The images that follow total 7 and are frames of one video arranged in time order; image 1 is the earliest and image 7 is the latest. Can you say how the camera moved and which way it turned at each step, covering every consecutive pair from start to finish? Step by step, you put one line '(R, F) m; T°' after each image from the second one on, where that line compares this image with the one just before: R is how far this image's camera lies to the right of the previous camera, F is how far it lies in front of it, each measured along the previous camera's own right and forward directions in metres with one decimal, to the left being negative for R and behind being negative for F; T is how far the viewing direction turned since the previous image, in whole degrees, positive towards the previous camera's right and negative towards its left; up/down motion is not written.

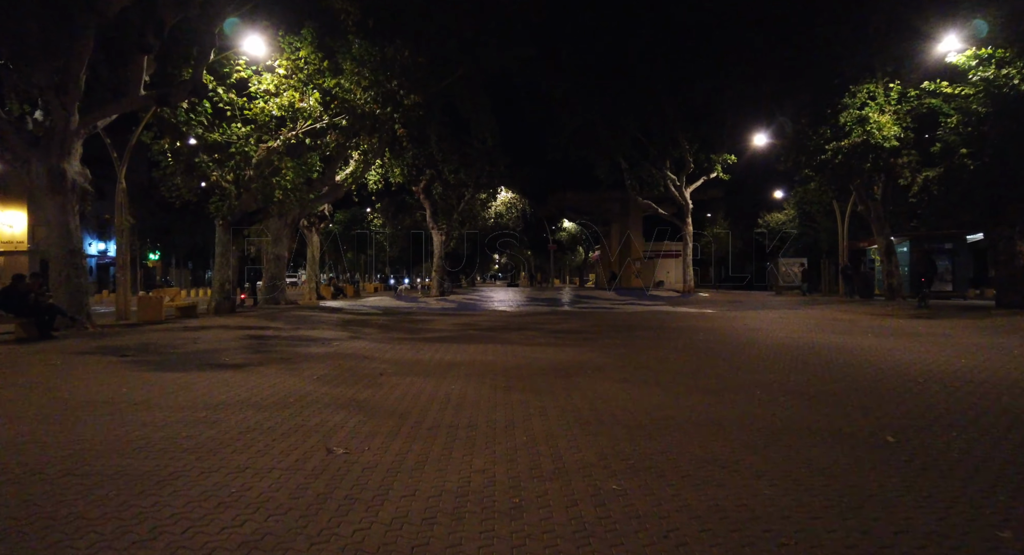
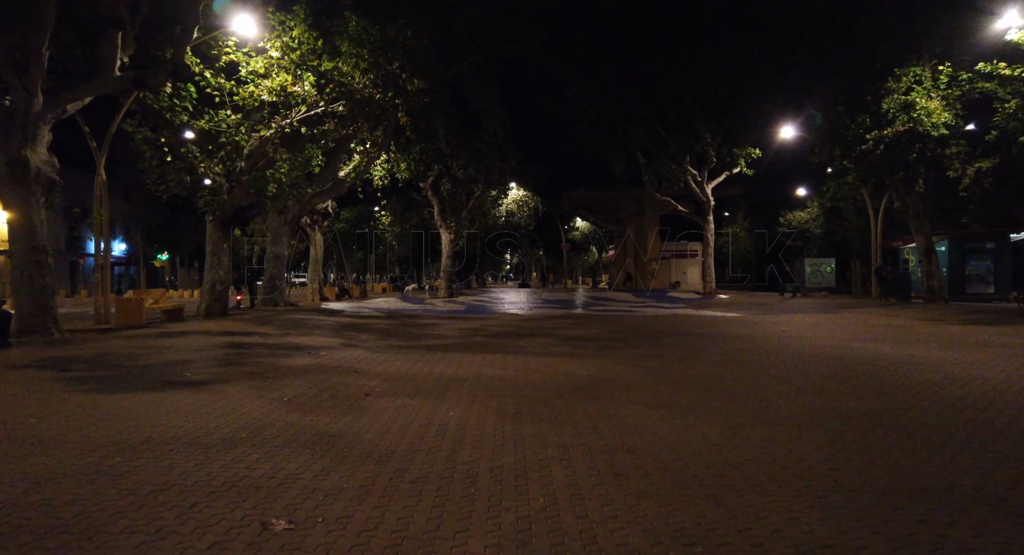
(0.0, +1.8) m; -1°
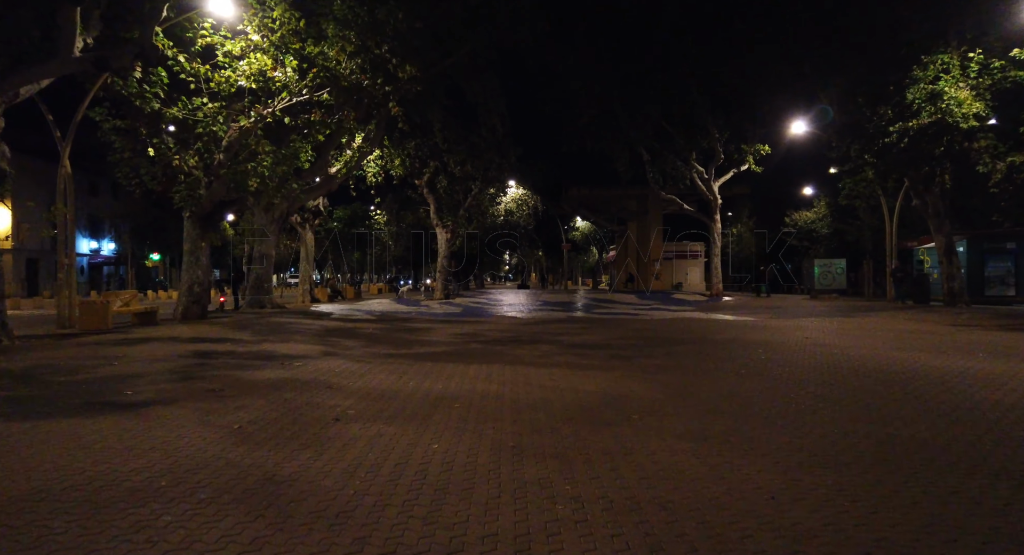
(0.0, +1.5) m; 0°
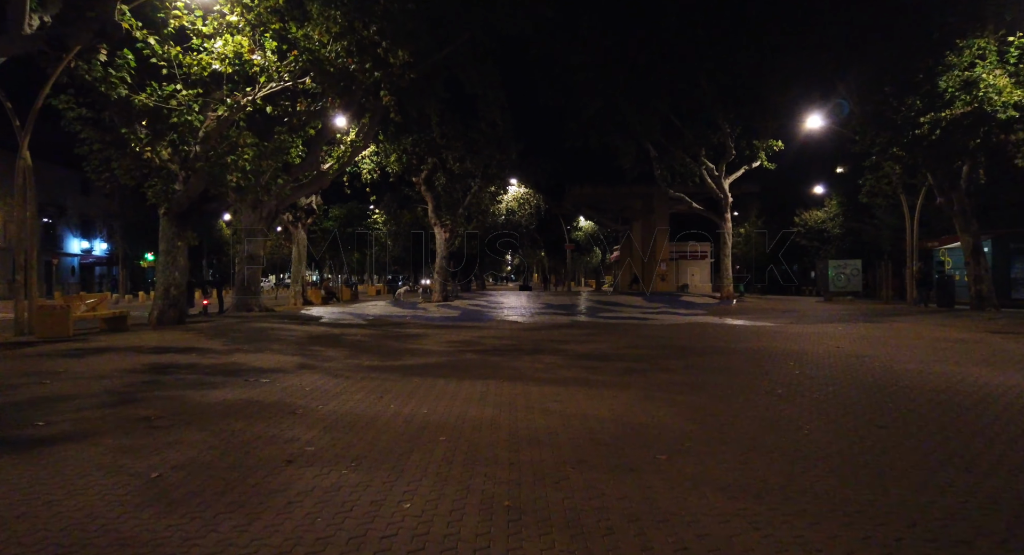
(0.0, +1.5) m; 0°
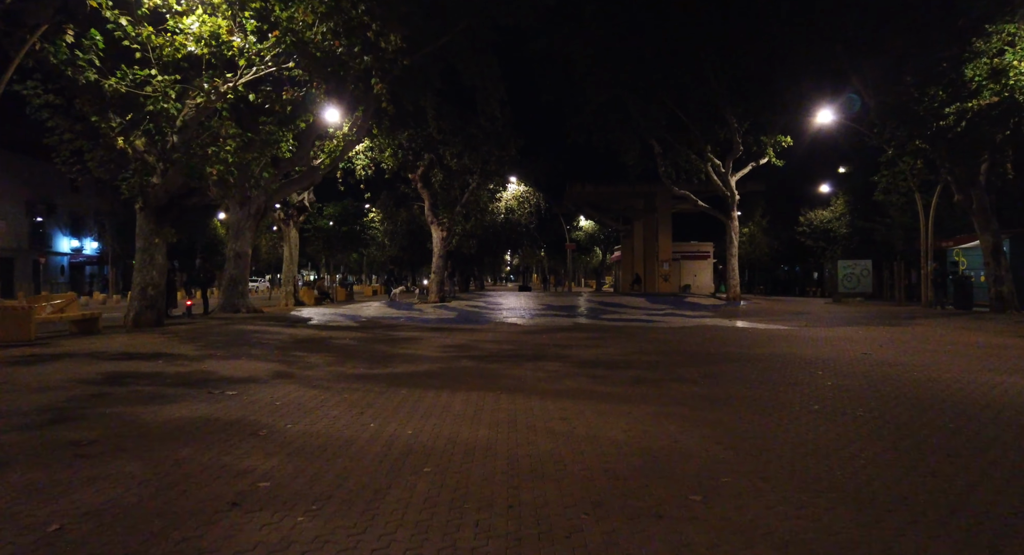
(0.0, +1.2) m; 0°
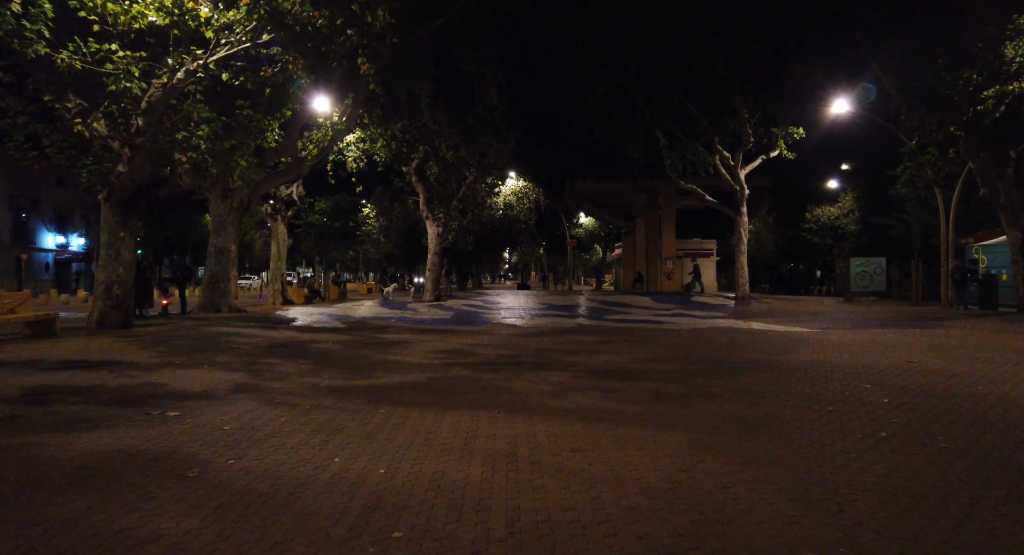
(0.0, +1.5) m; 0°
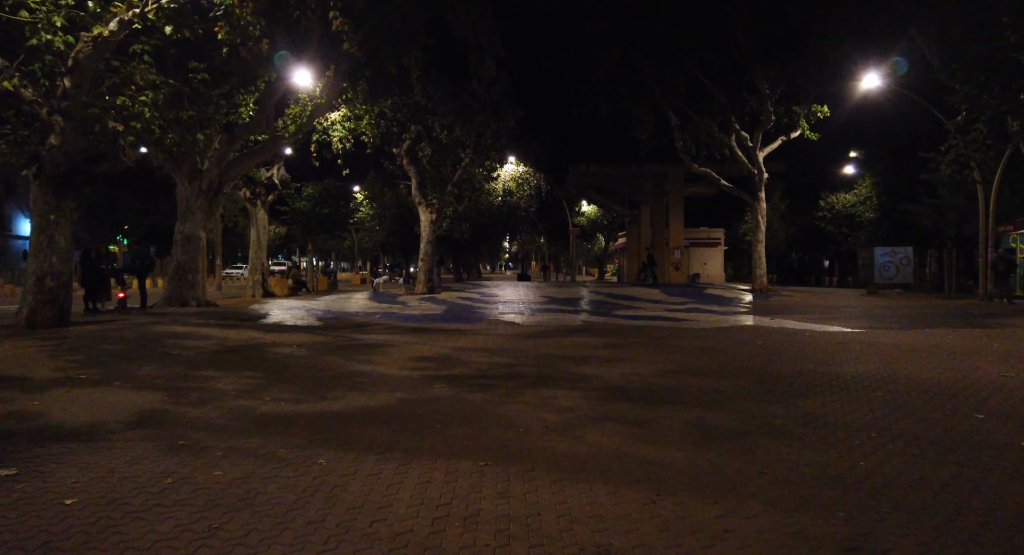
(+0.1, +2.3) m; 0°
